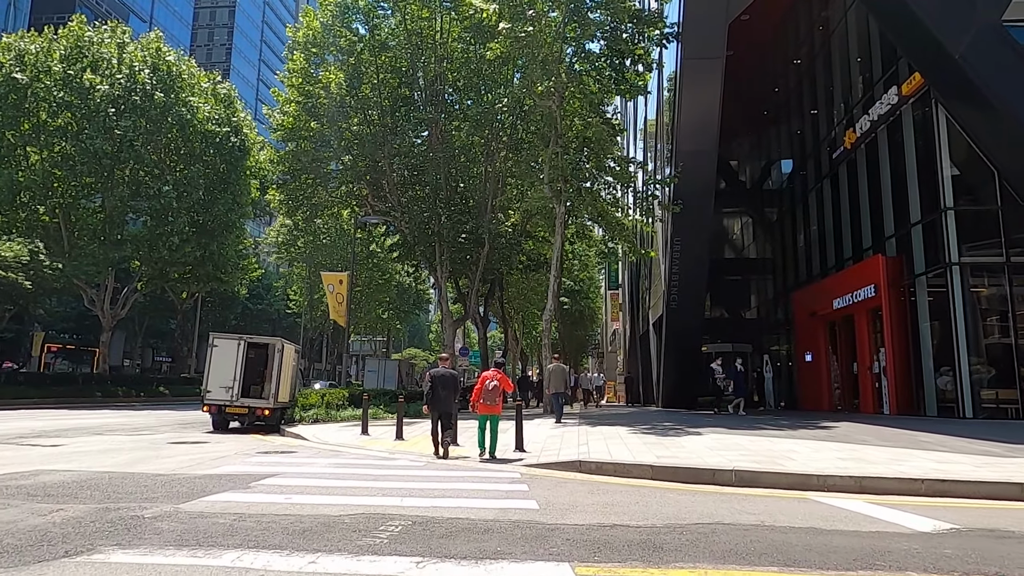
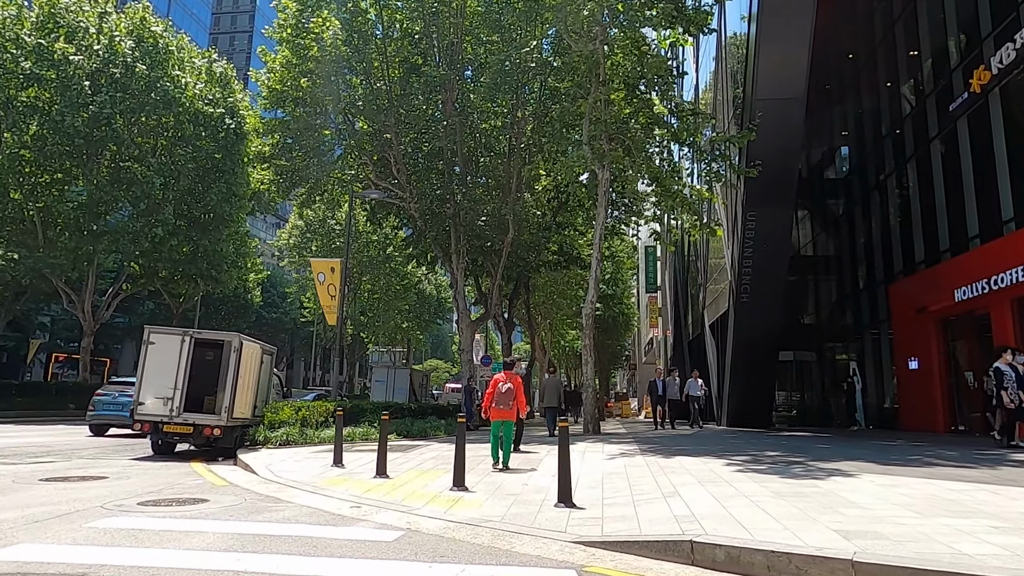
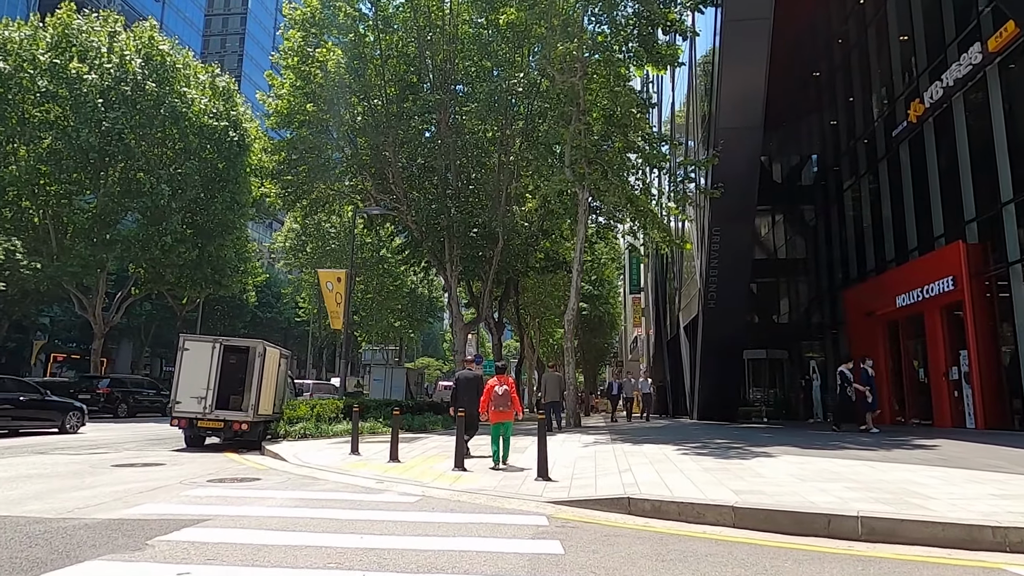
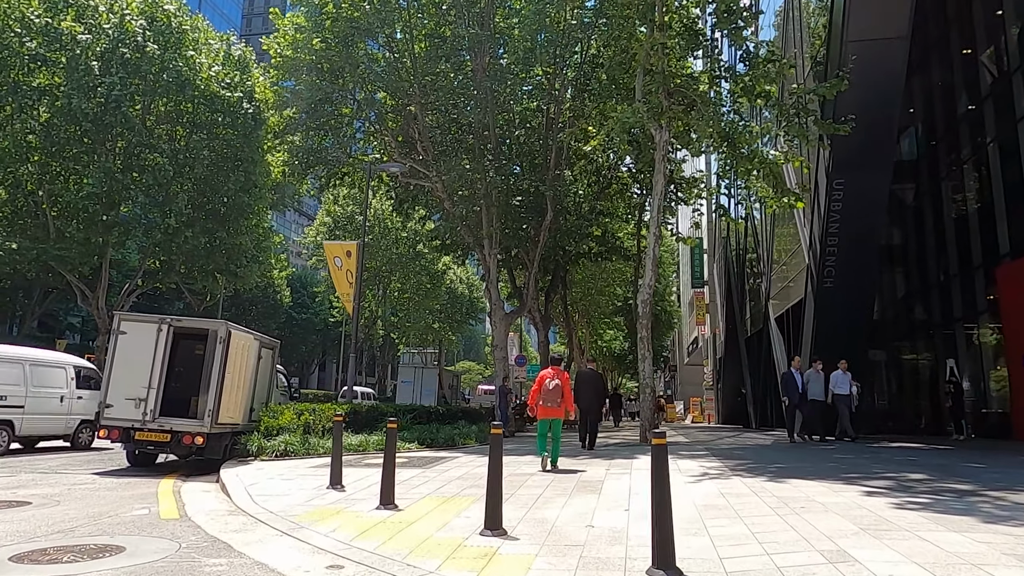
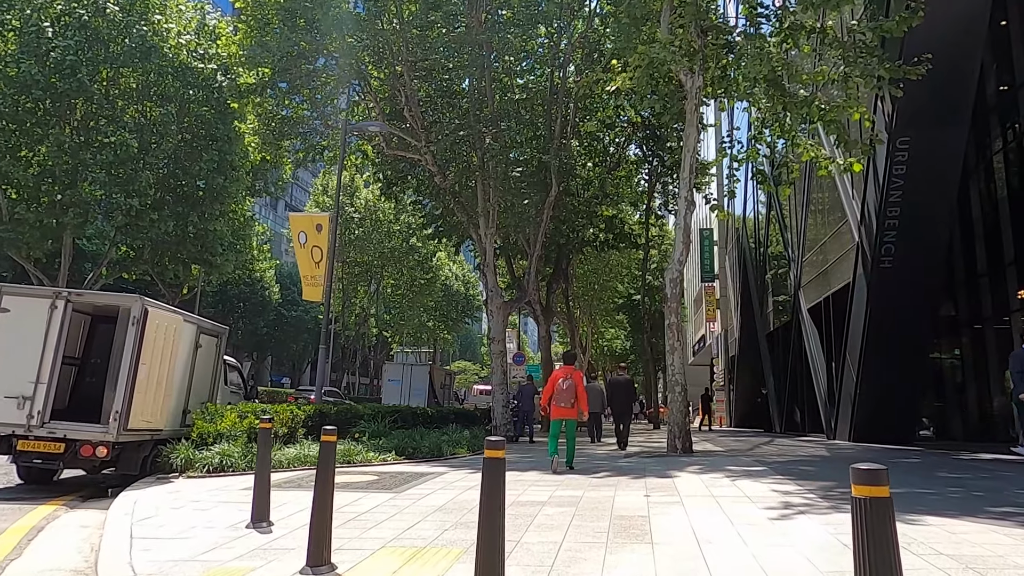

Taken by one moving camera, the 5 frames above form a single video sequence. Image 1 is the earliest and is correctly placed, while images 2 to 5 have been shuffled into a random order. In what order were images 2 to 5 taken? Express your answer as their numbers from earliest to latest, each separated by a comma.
3, 2, 4, 5
